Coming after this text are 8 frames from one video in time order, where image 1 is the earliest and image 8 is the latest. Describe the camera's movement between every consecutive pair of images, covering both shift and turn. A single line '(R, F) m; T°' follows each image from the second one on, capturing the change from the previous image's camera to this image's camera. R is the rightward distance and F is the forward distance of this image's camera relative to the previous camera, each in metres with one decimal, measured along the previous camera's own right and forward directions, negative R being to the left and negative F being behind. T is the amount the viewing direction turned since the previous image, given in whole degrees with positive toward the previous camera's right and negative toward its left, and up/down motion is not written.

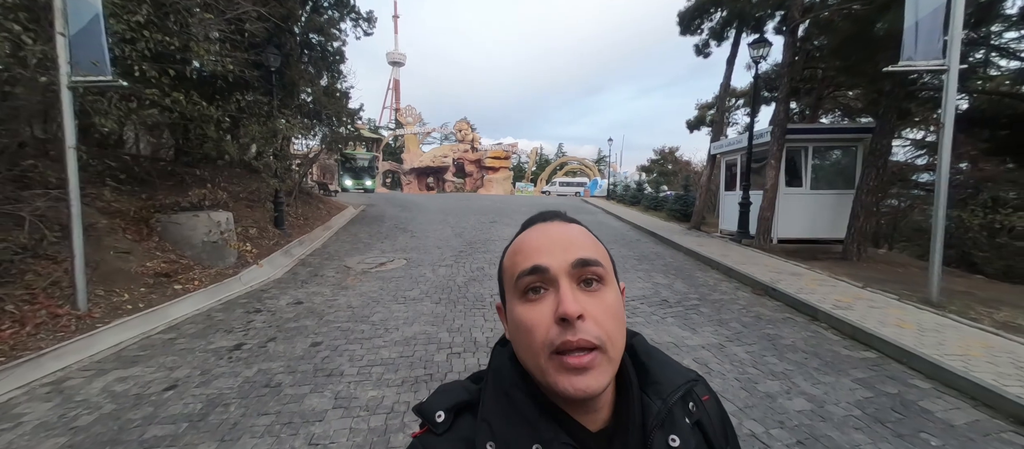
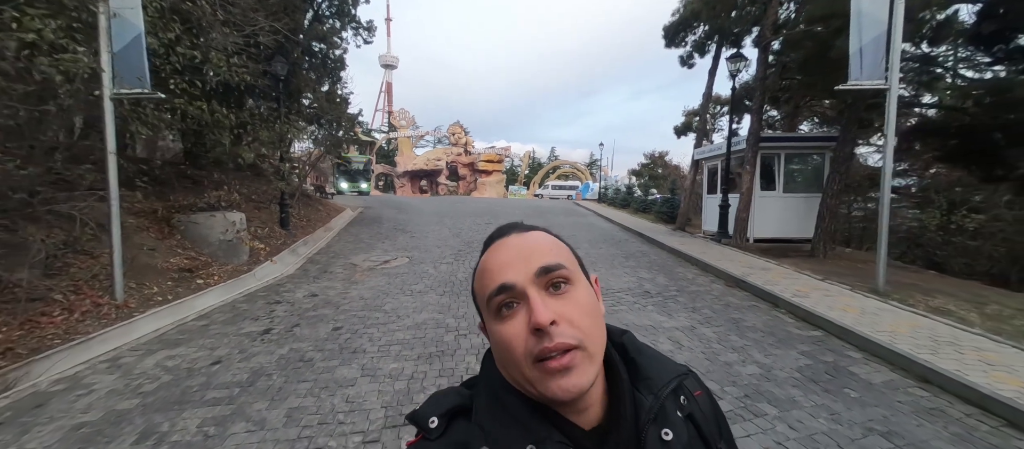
(-0.1, -0.7) m; +1°
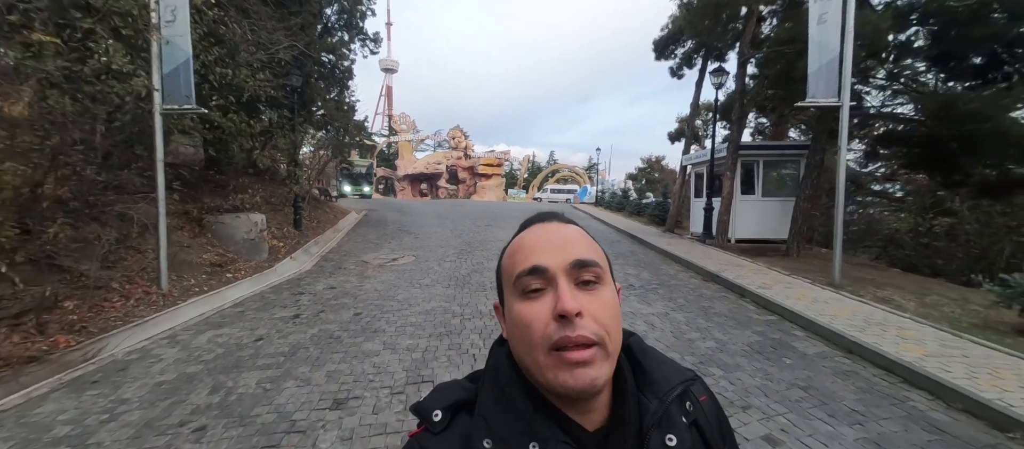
(0.0, -0.8) m; 0°
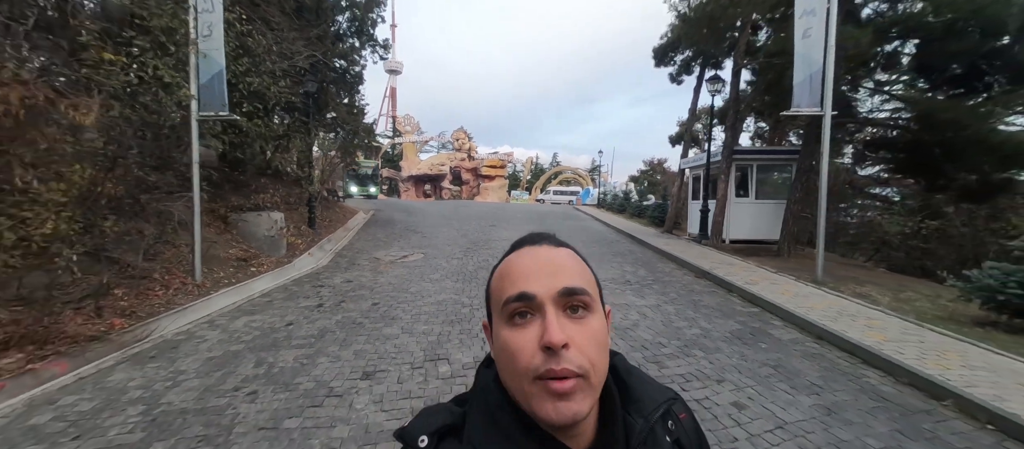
(0.0, -0.6) m; 0°
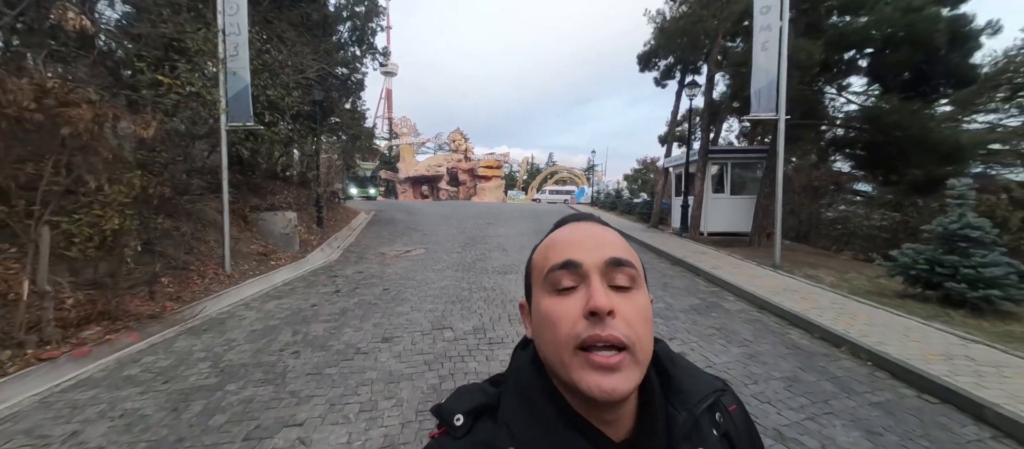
(+0.1, -1.0) m; 0°
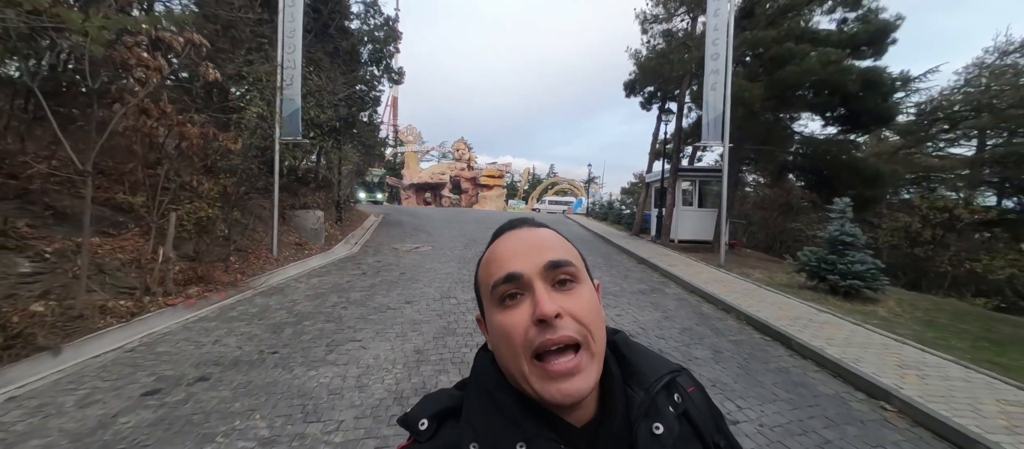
(+0.2, -2.0) m; 0°
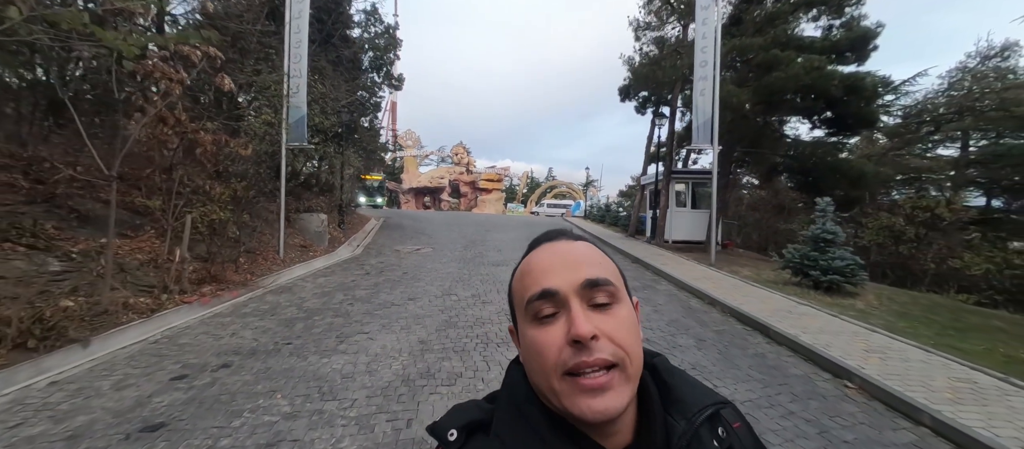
(0.0, -0.4) m; 0°
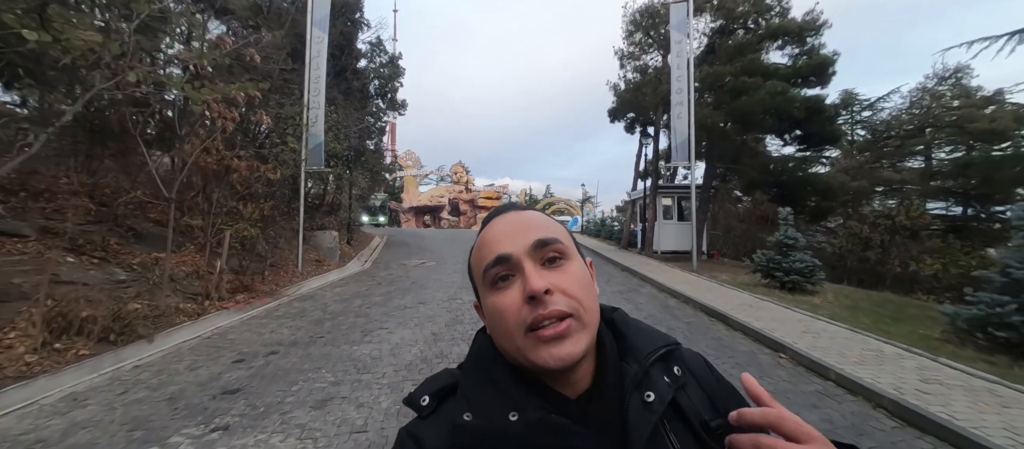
(0.0, -1.1) m; 0°
